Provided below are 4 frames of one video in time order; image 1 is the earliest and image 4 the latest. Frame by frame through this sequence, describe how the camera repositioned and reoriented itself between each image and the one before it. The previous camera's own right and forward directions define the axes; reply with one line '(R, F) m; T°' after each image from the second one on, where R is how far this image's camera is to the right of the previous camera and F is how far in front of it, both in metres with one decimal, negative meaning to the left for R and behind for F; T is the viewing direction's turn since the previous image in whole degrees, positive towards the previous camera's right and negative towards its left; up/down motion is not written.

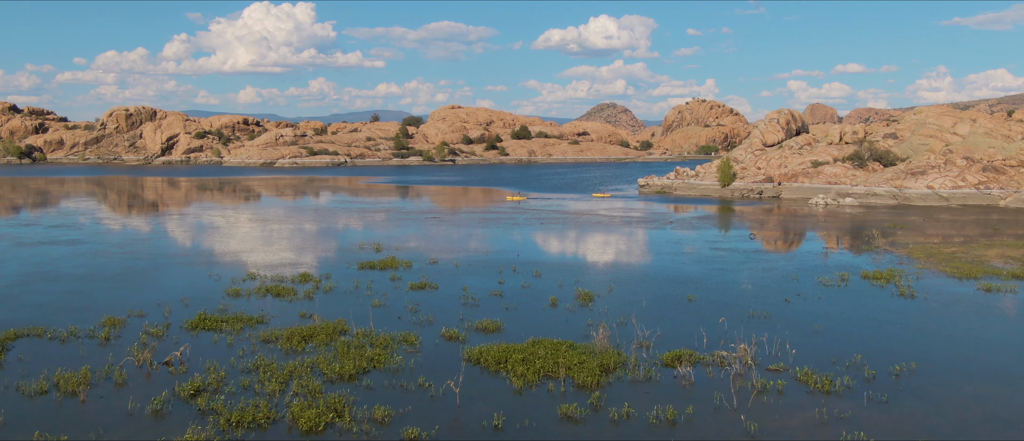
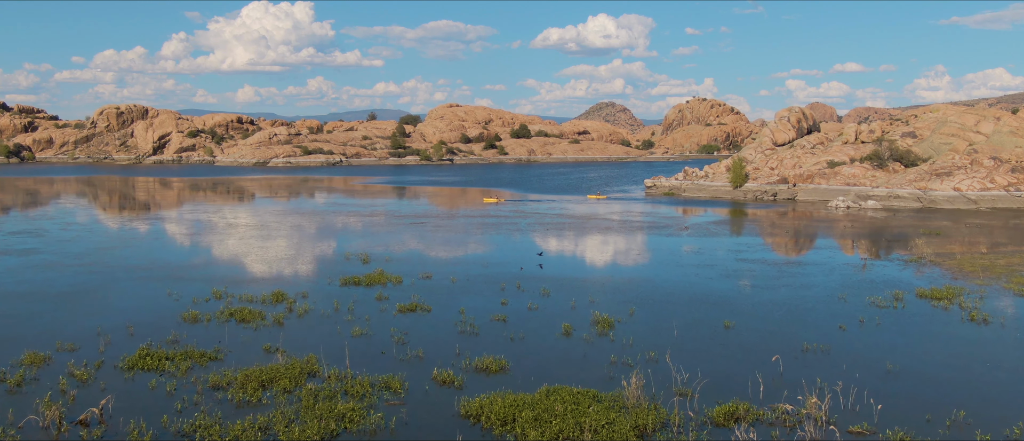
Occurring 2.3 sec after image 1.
(-0.2, +2.5) m; 0°
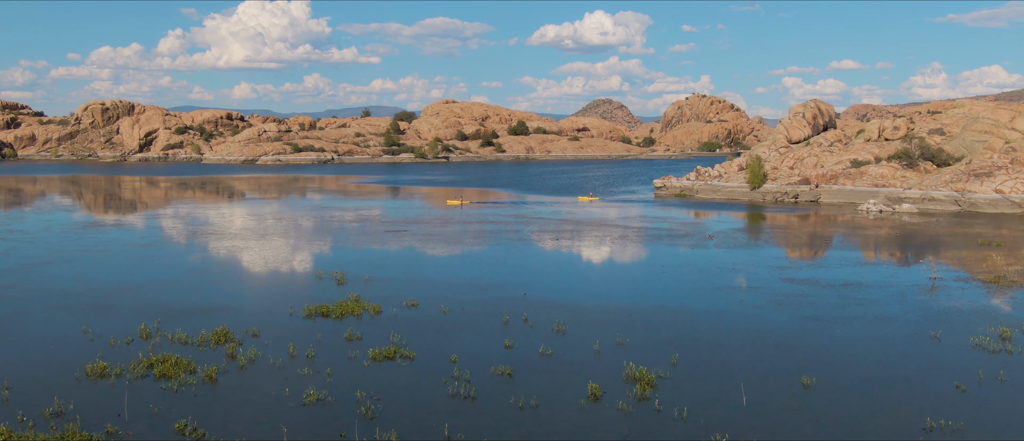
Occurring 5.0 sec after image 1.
(-0.2, +3.5) m; 0°
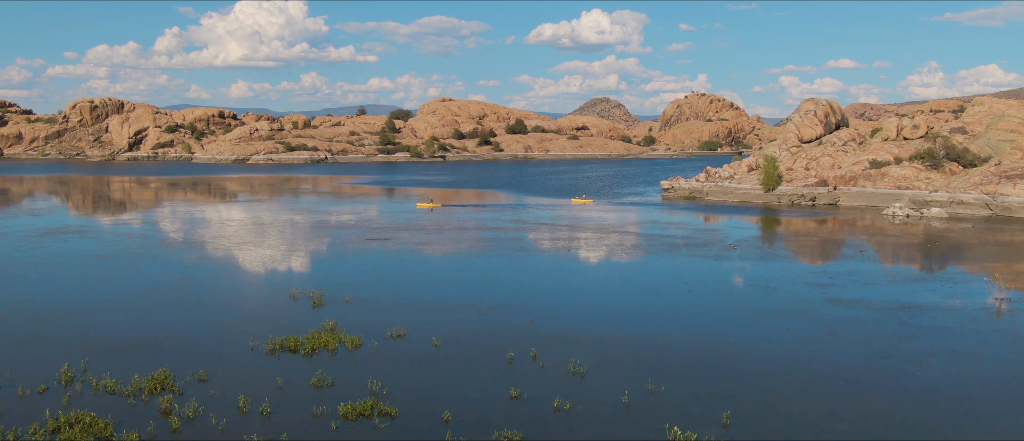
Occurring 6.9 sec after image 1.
(-0.2, +2.5) m; 0°
